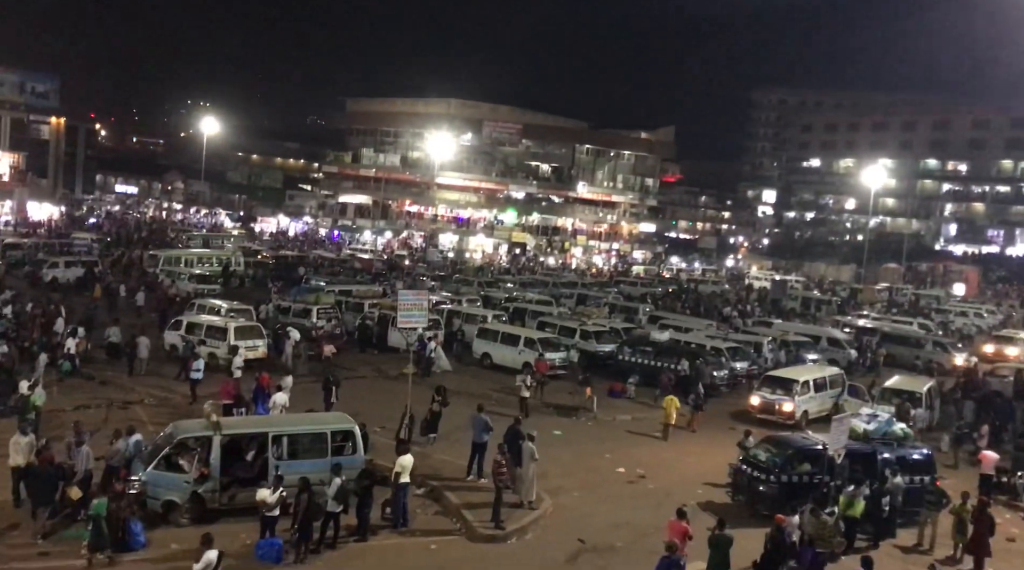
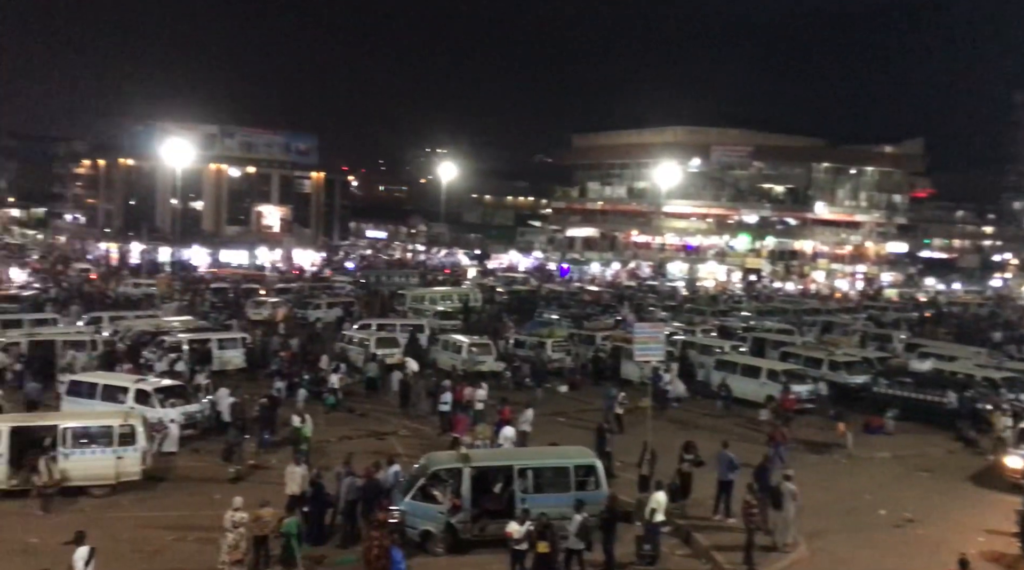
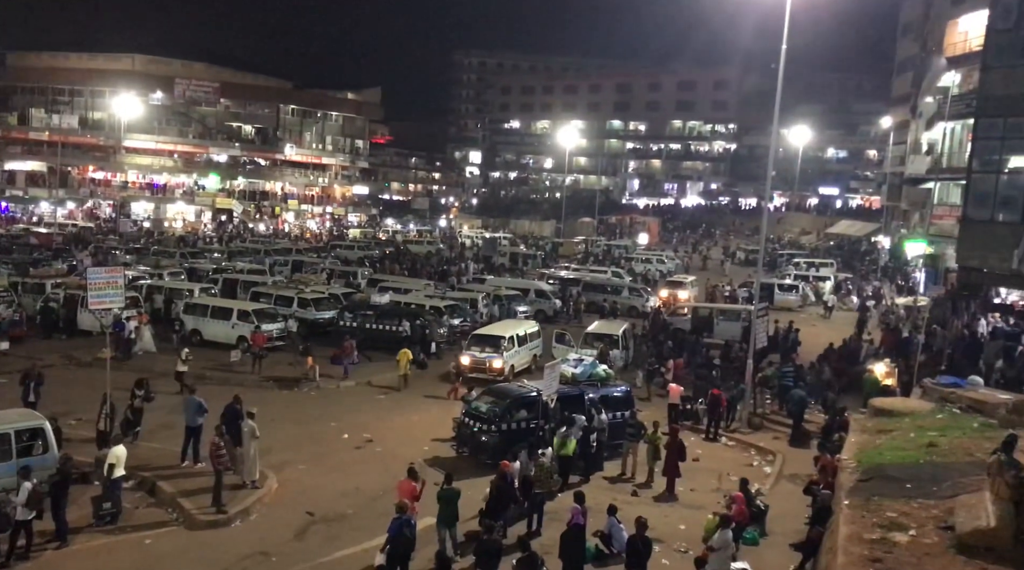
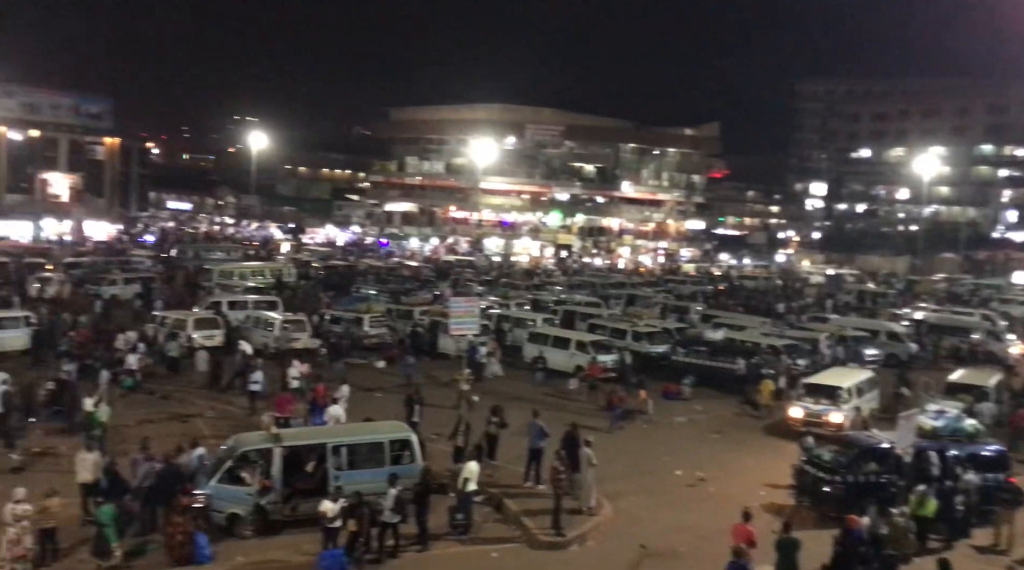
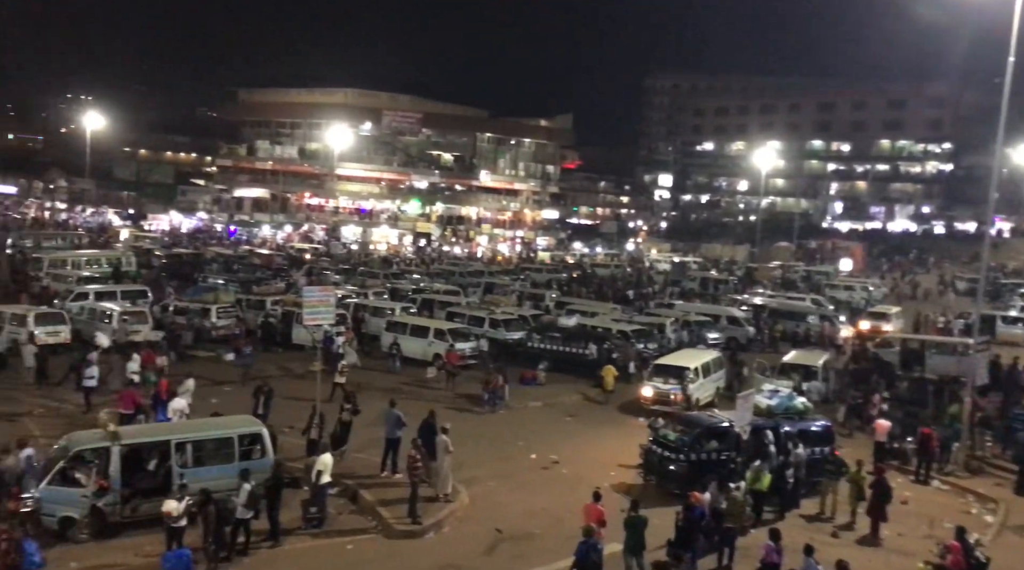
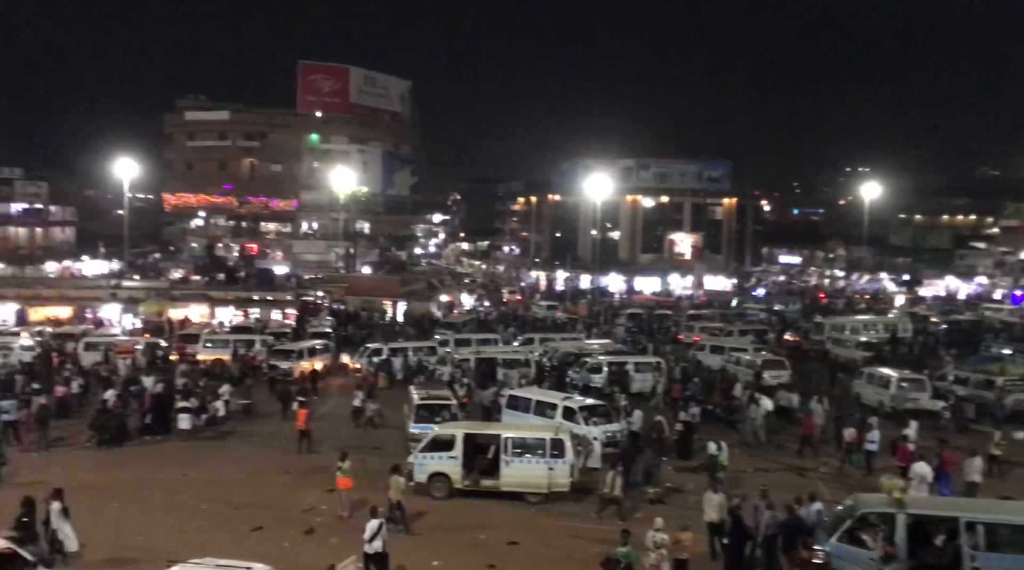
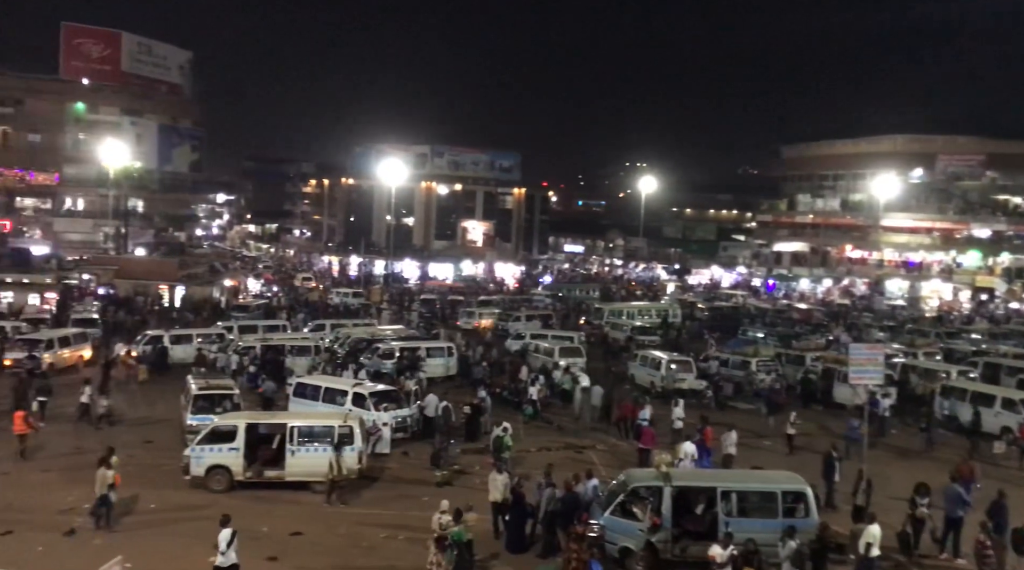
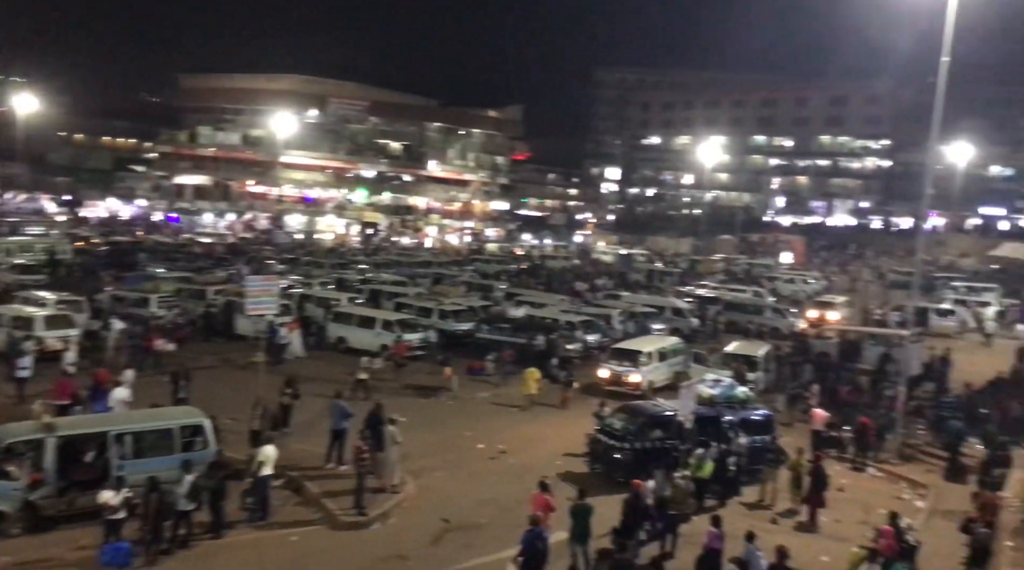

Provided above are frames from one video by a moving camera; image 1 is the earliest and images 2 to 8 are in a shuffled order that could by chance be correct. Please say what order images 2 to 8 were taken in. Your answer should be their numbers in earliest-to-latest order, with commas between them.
8, 3, 5, 4, 2, 7, 6
